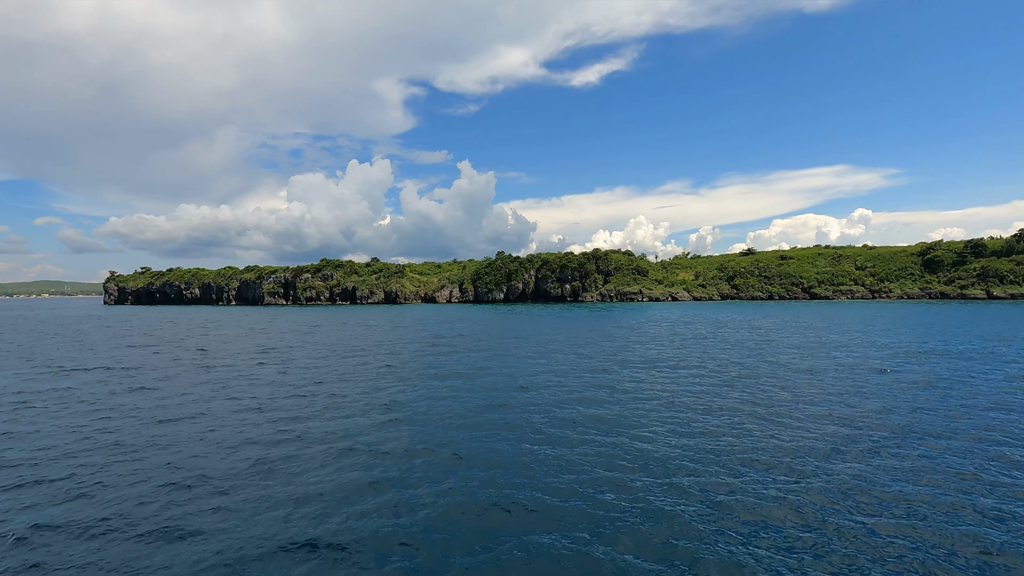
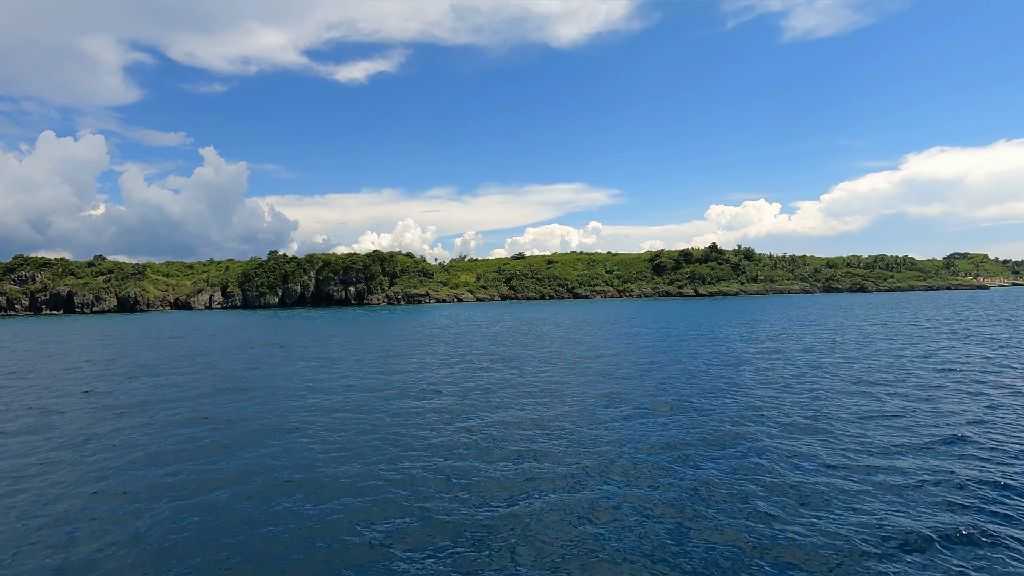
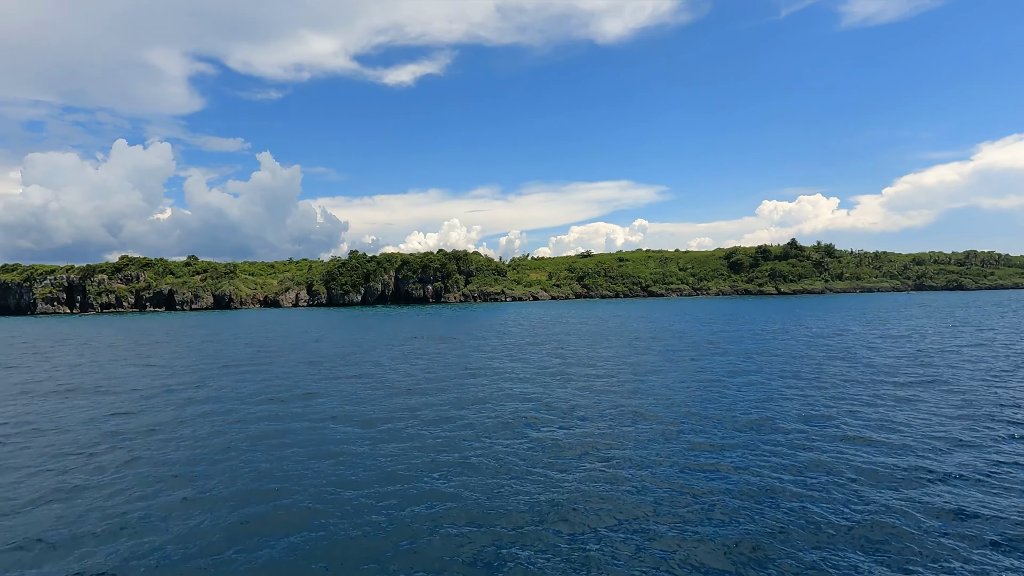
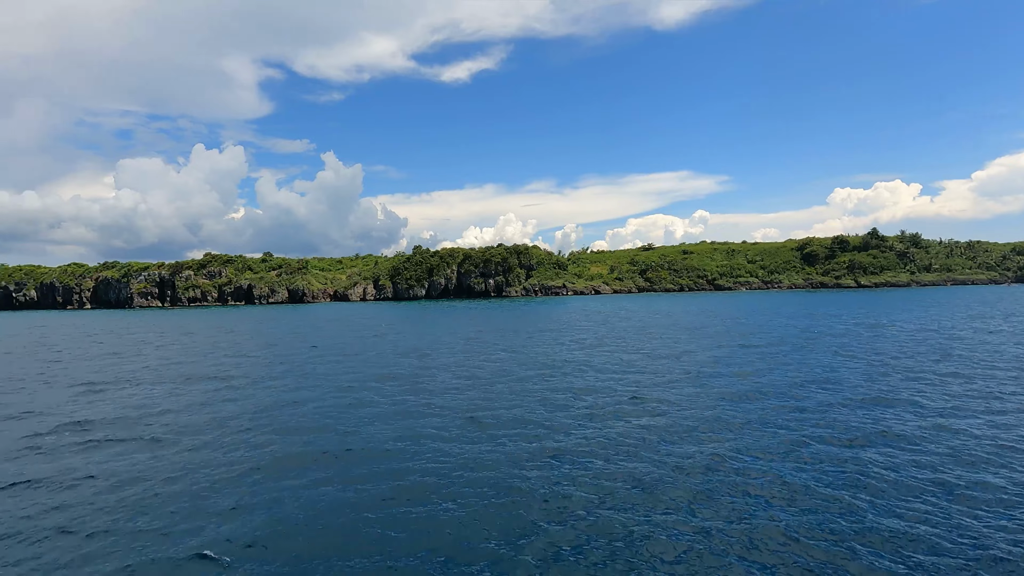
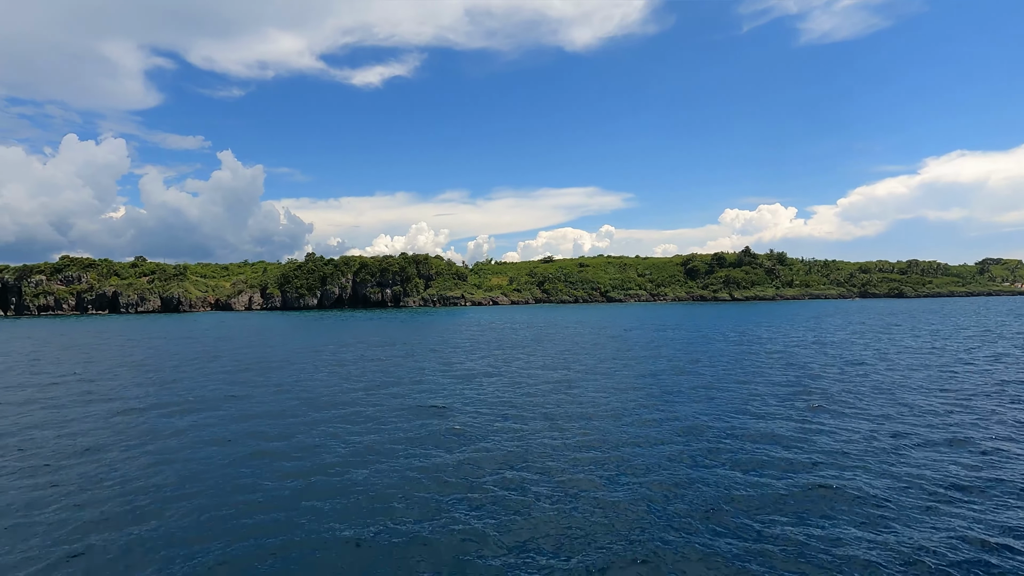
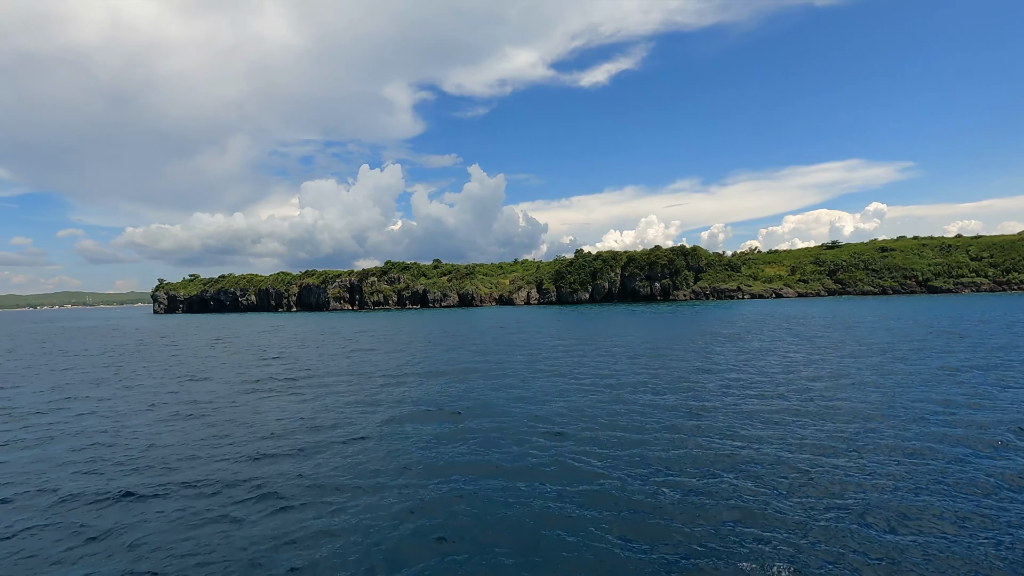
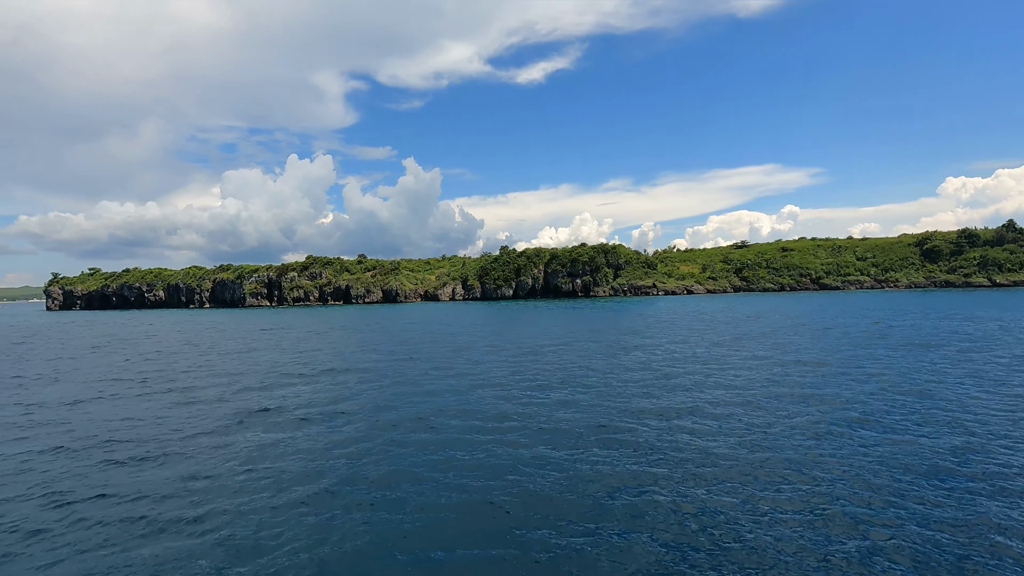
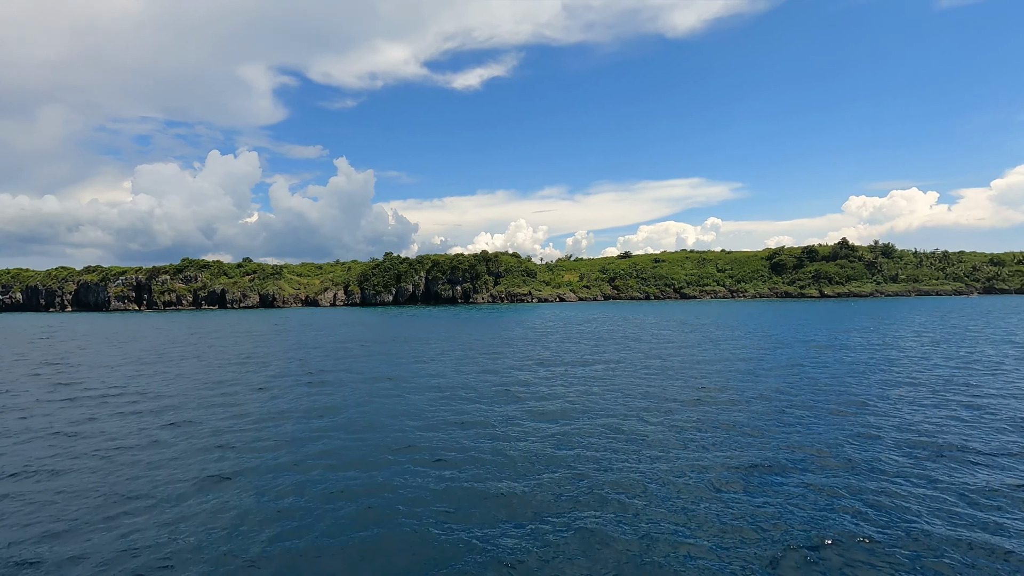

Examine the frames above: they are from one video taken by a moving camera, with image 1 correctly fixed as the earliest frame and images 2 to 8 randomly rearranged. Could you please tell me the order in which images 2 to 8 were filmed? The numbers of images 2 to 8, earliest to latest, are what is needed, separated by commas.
8, 2, 5, 3, 4, 7, 6
